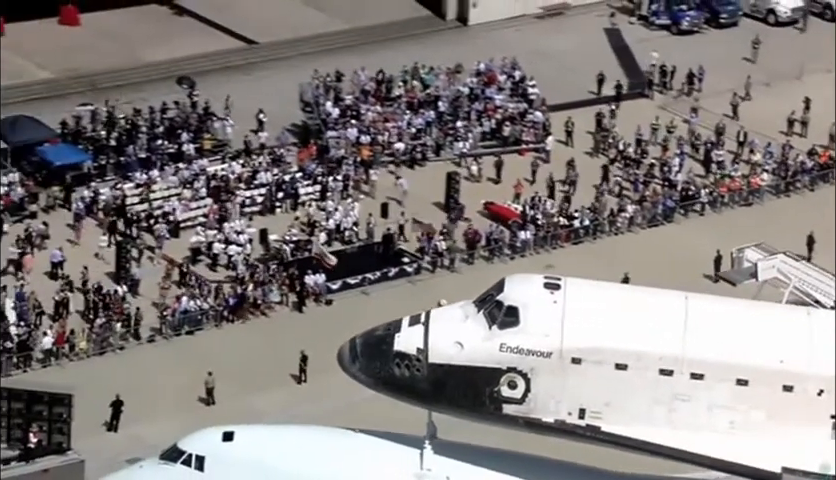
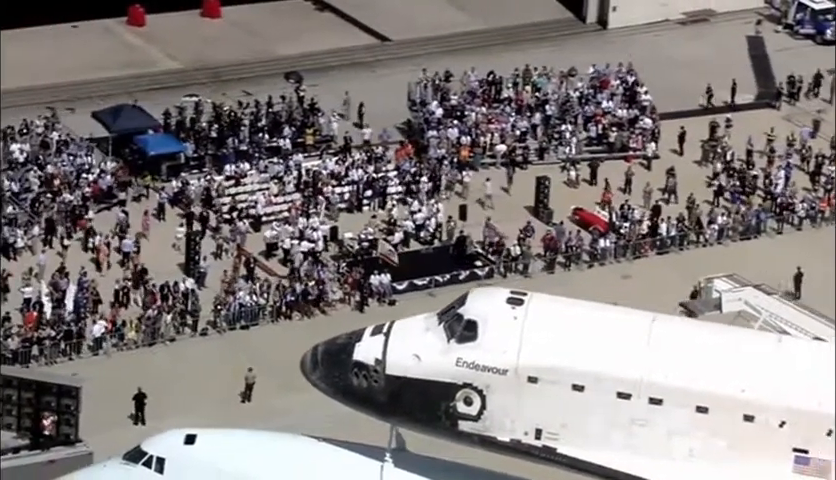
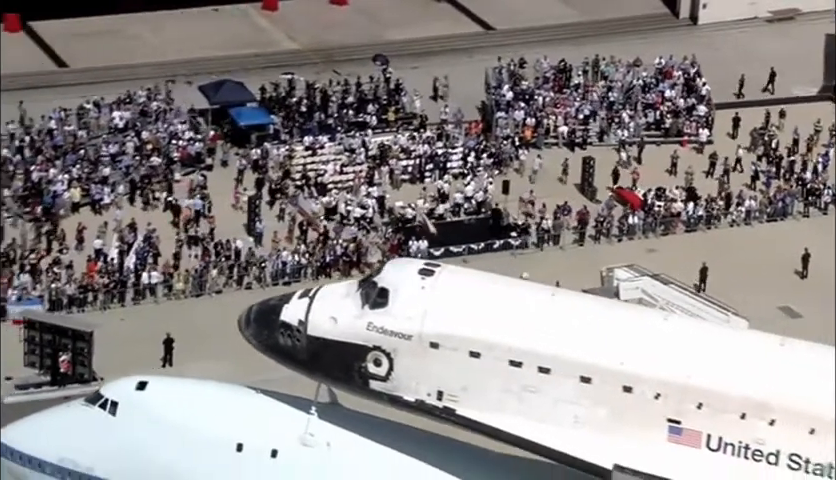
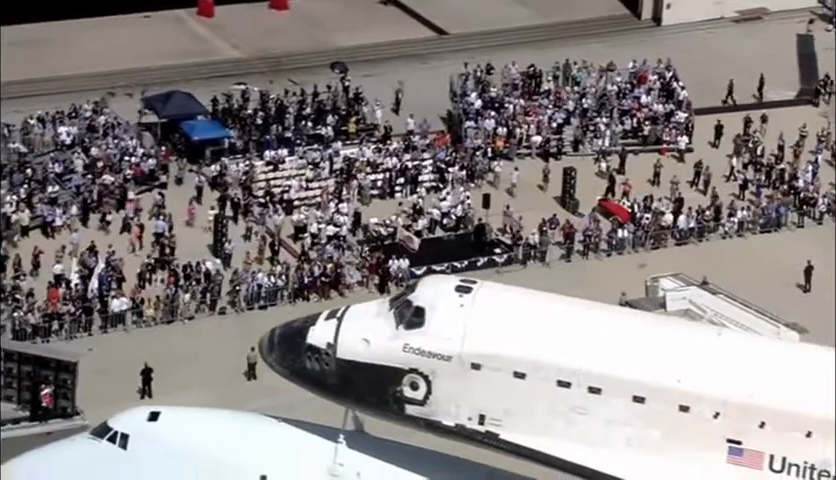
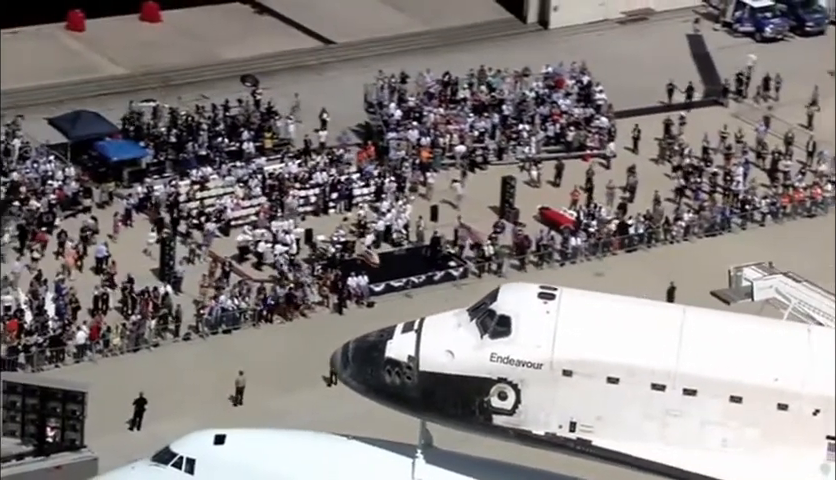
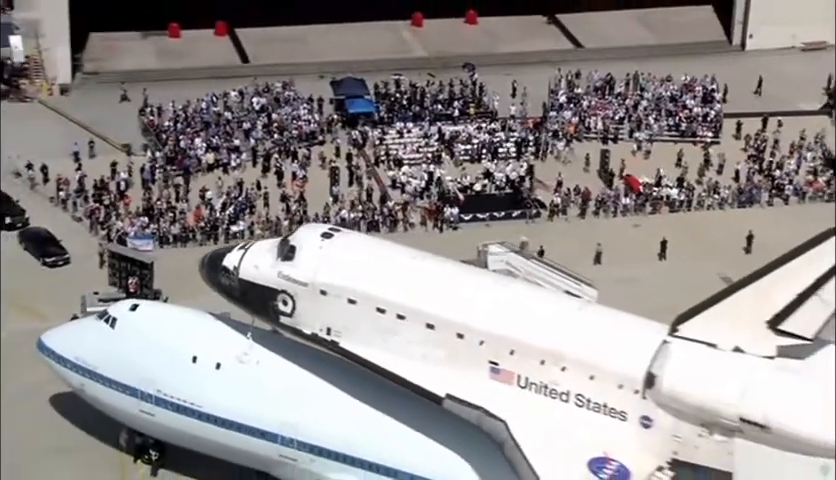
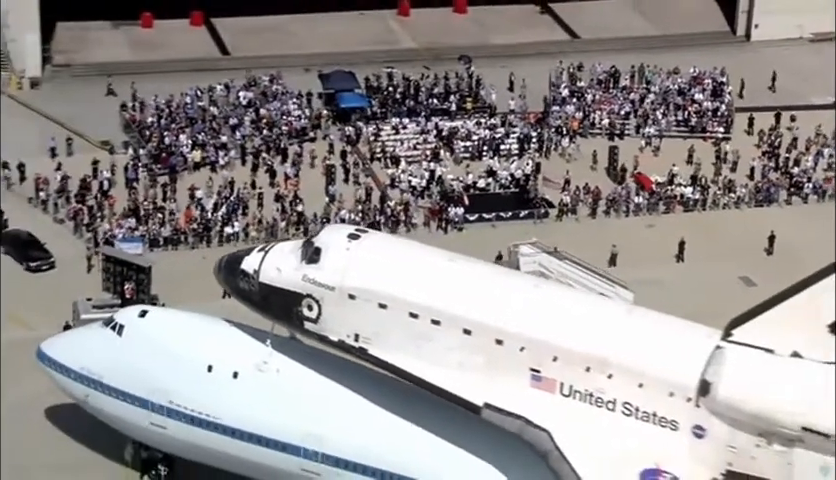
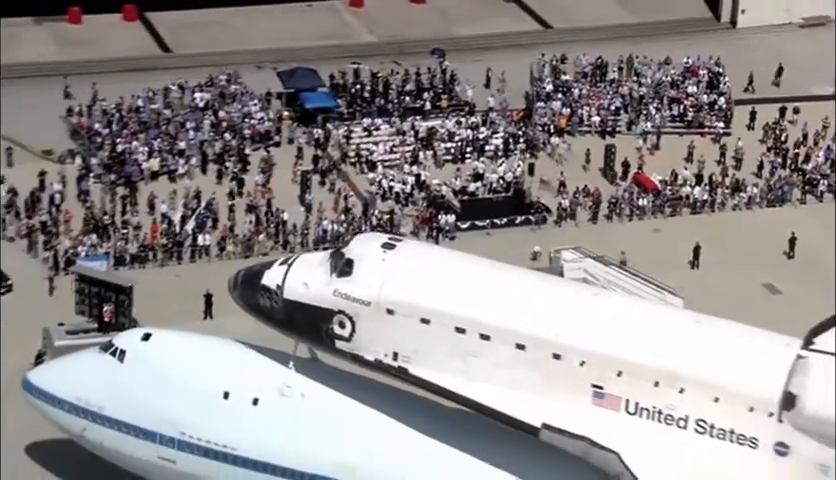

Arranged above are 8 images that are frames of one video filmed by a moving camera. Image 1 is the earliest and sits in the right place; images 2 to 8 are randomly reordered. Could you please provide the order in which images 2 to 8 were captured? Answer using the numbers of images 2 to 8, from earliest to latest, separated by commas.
5, 2, 4, 3, 8, 7, 6
